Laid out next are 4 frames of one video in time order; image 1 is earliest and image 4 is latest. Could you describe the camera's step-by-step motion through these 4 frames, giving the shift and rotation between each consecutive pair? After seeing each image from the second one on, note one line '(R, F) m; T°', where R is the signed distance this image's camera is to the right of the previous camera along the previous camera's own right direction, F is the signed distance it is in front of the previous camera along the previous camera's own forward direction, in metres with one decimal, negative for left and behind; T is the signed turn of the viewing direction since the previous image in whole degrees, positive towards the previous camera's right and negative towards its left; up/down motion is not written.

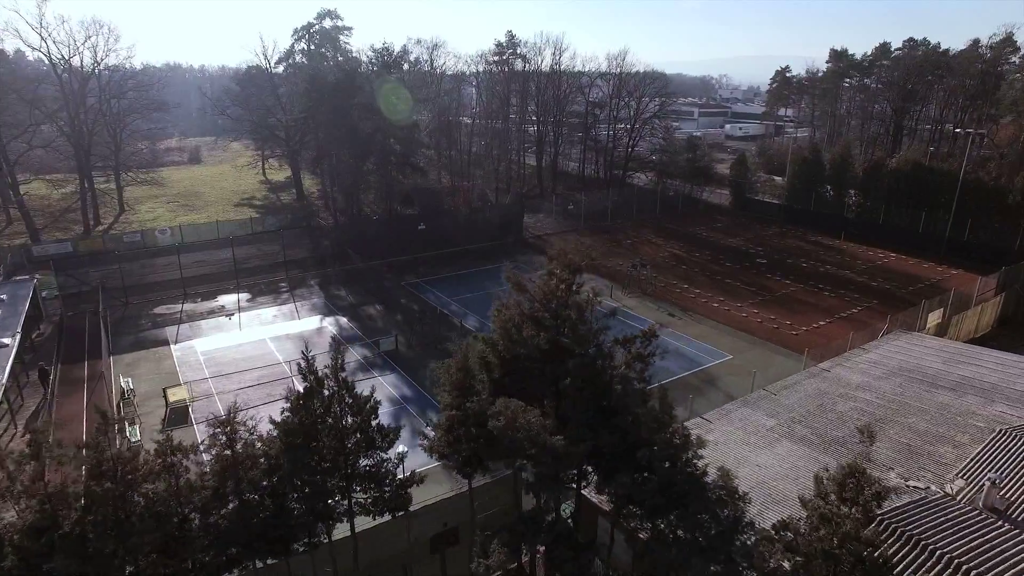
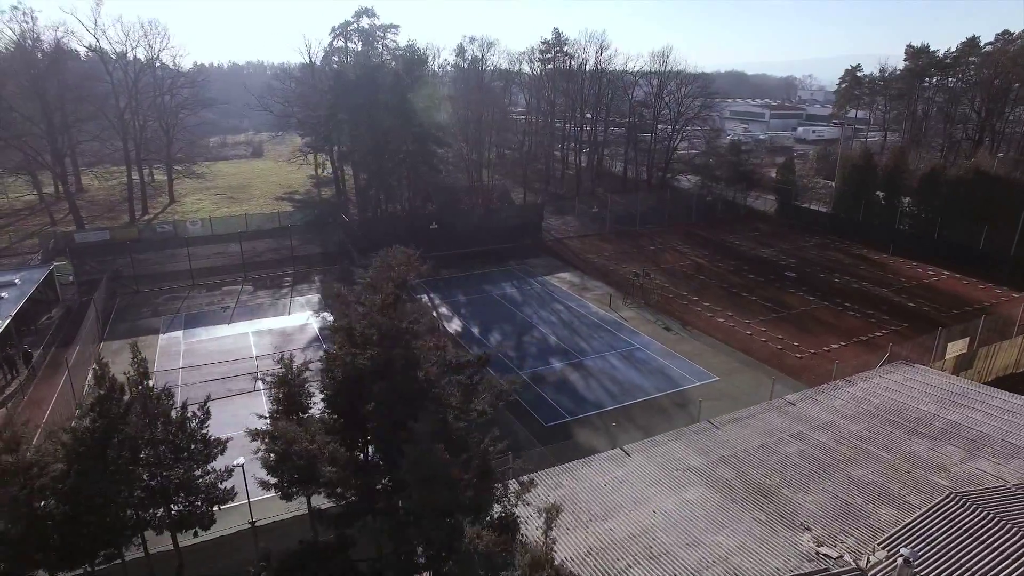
(+3.3, +1.1) m; -7°
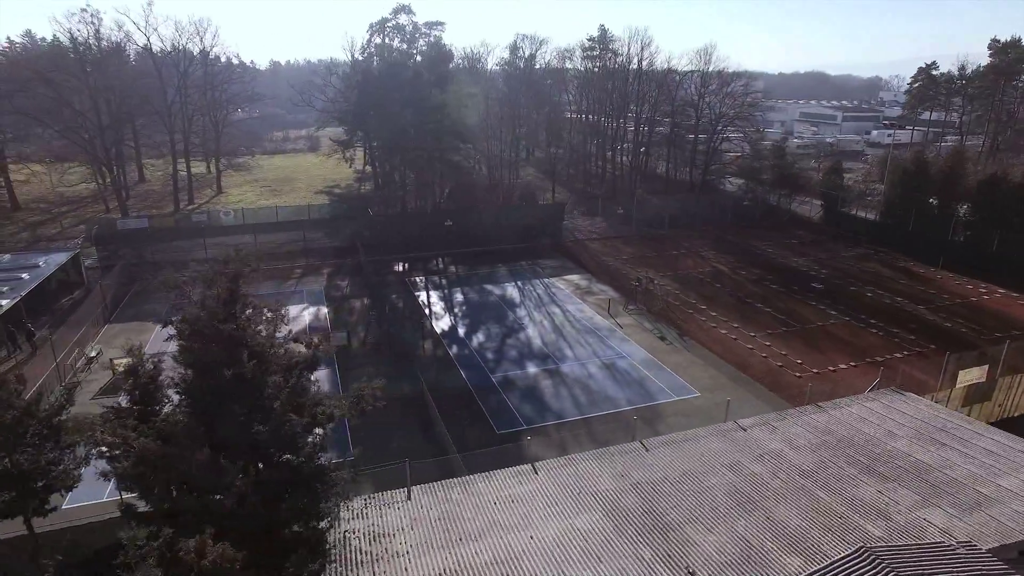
(+2.9, +0.8) m; -6°
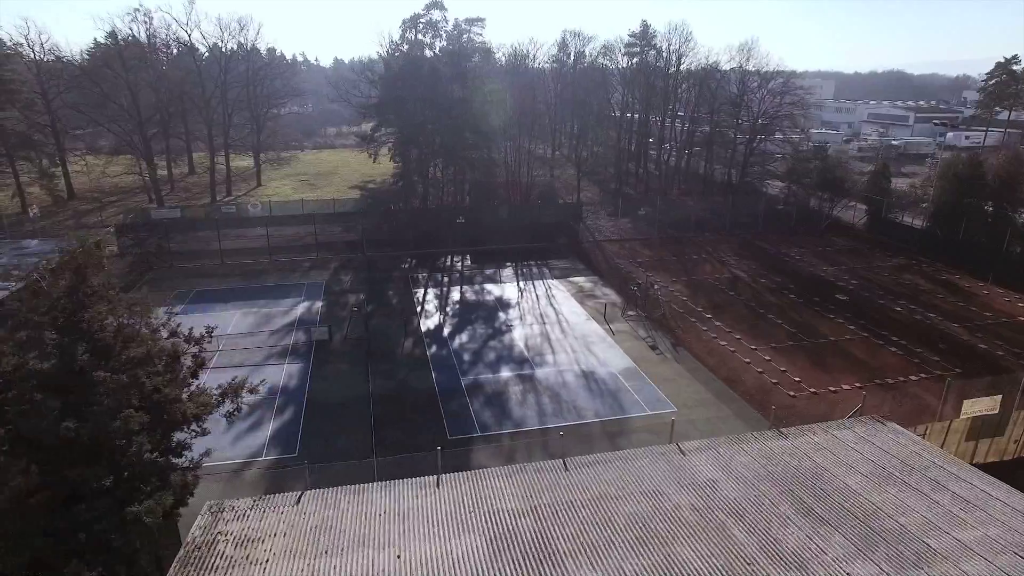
(+2.6, +0.9) m; -6°
